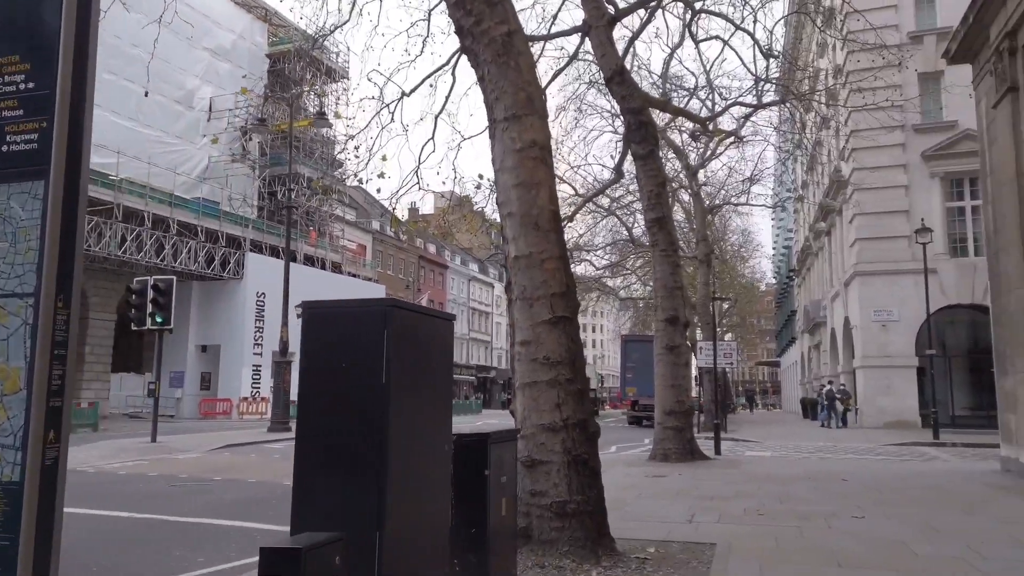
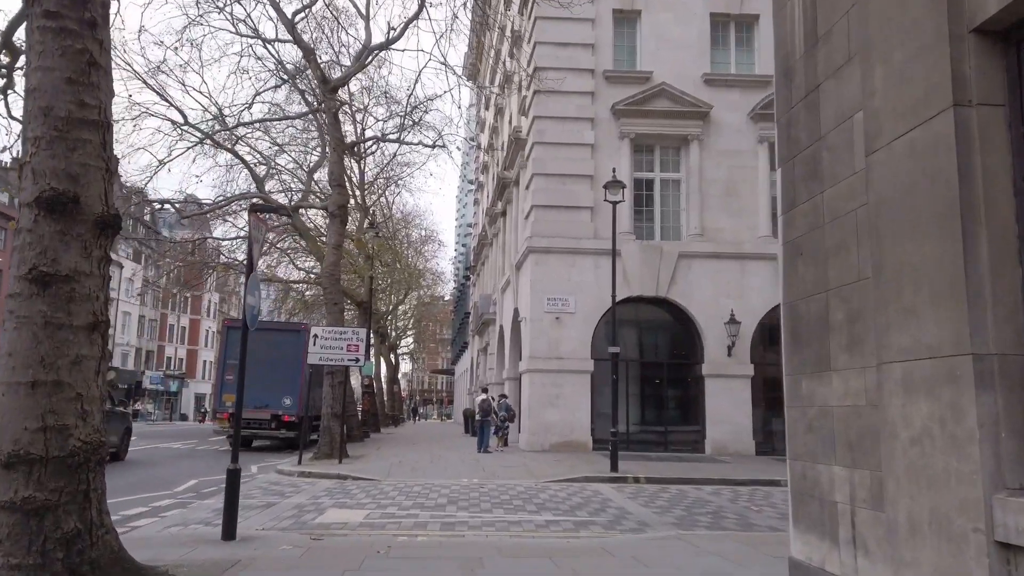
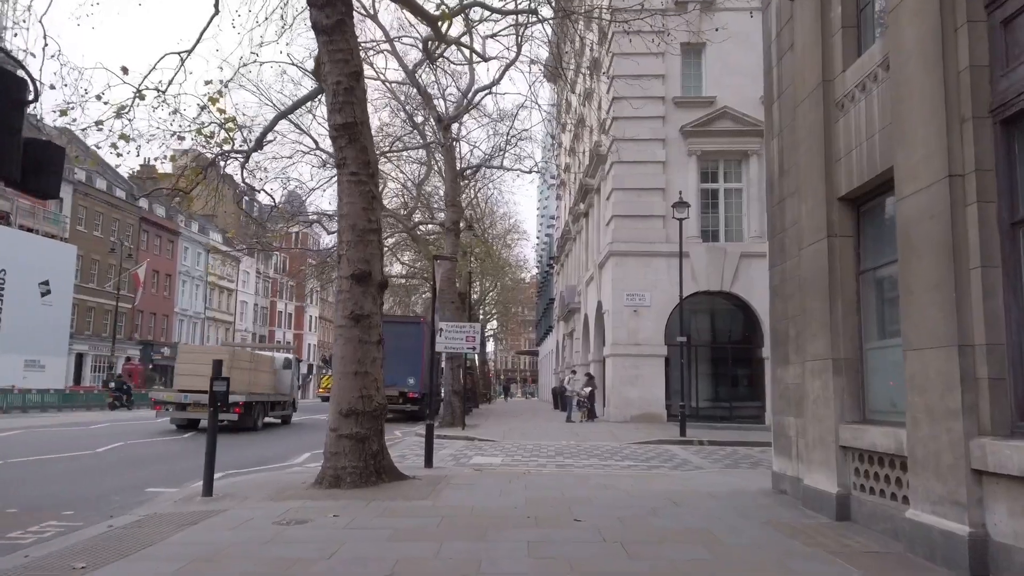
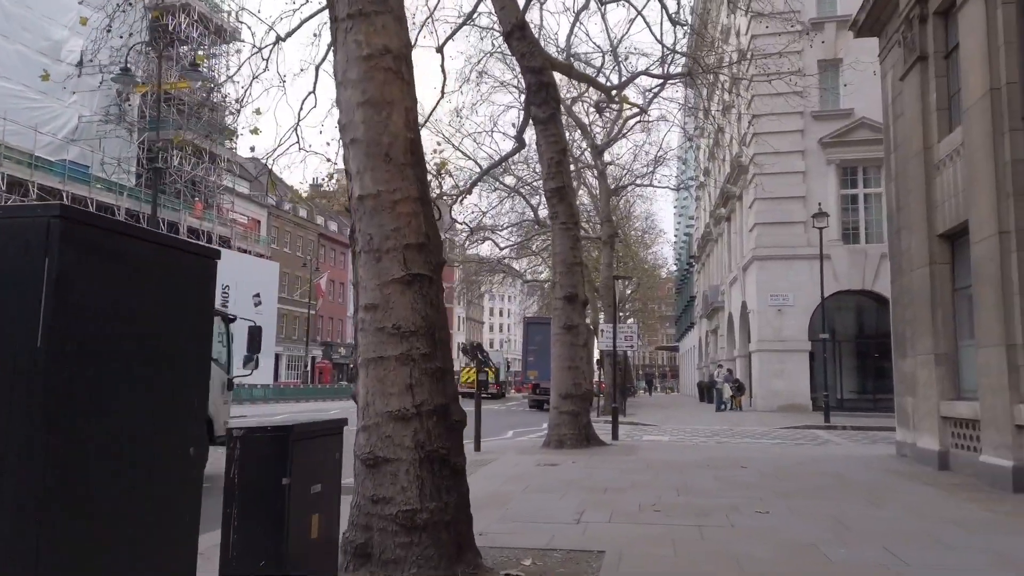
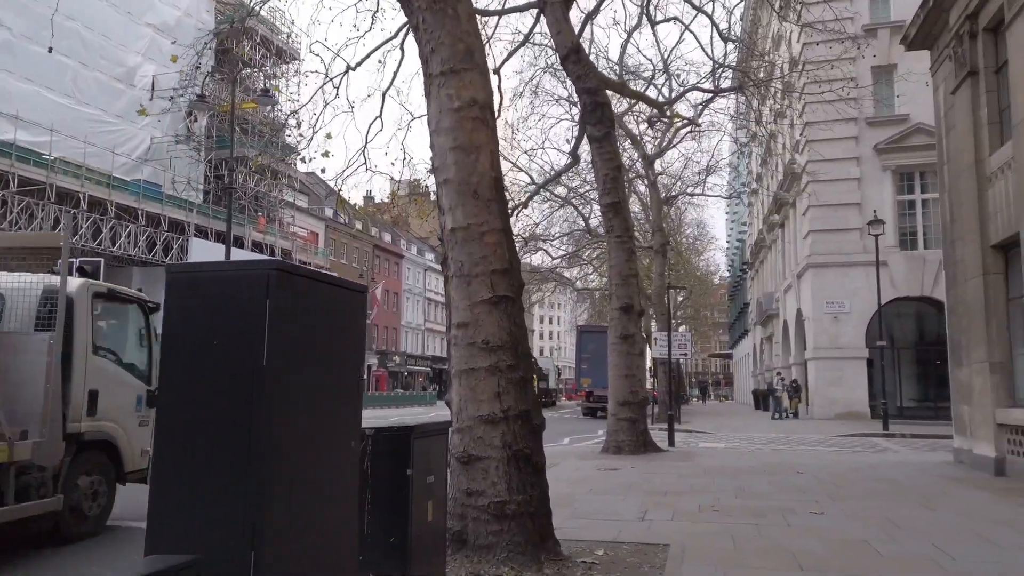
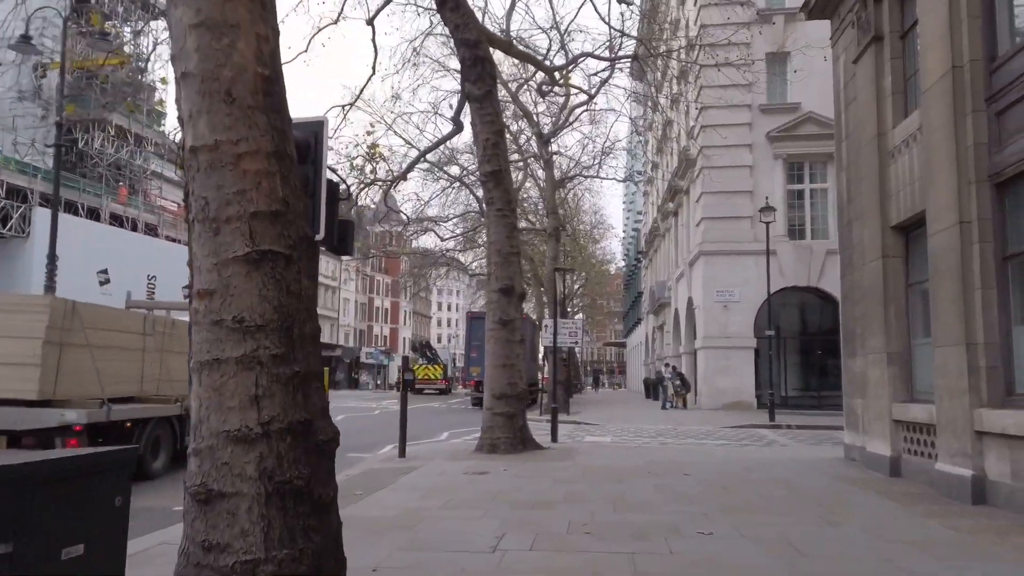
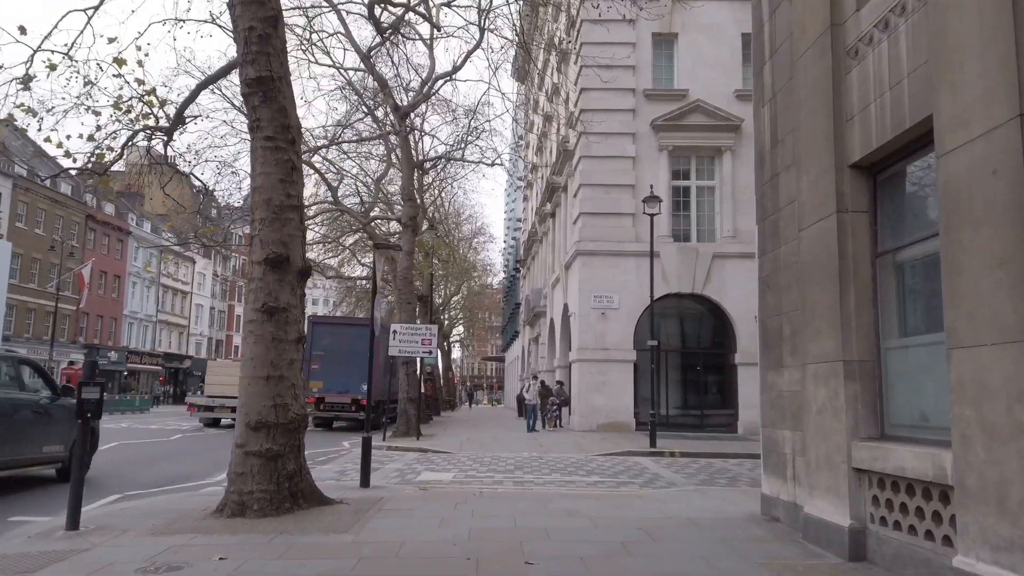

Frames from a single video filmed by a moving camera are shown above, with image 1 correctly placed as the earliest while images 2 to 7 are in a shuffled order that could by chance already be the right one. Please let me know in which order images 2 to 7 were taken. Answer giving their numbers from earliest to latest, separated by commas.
5, 4, 6, 3, 7, 2
